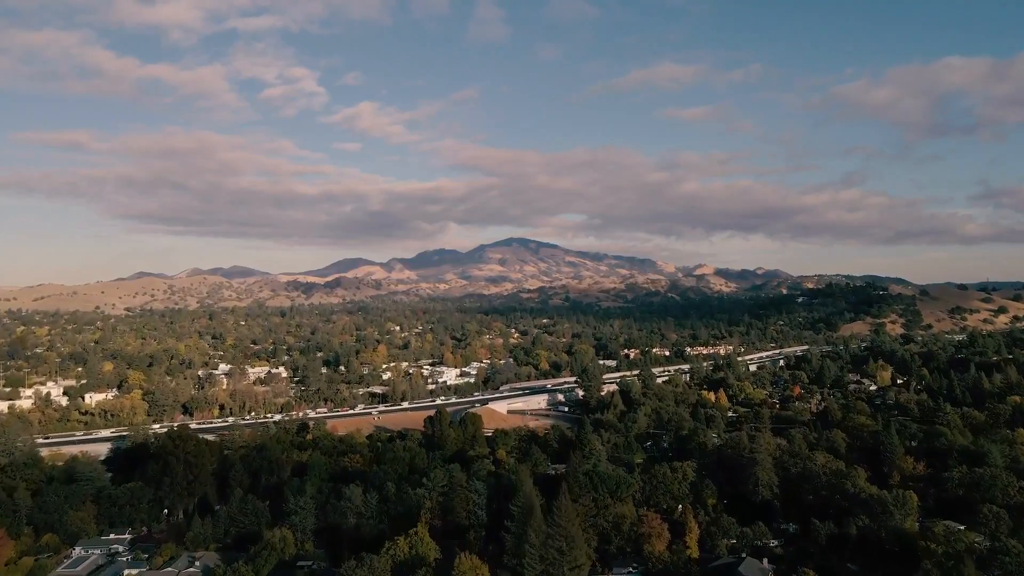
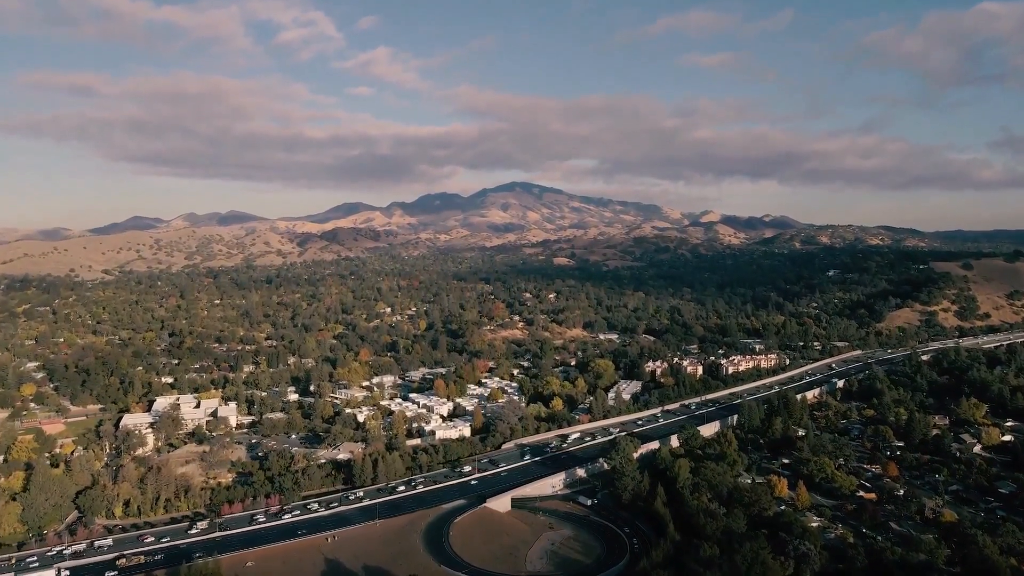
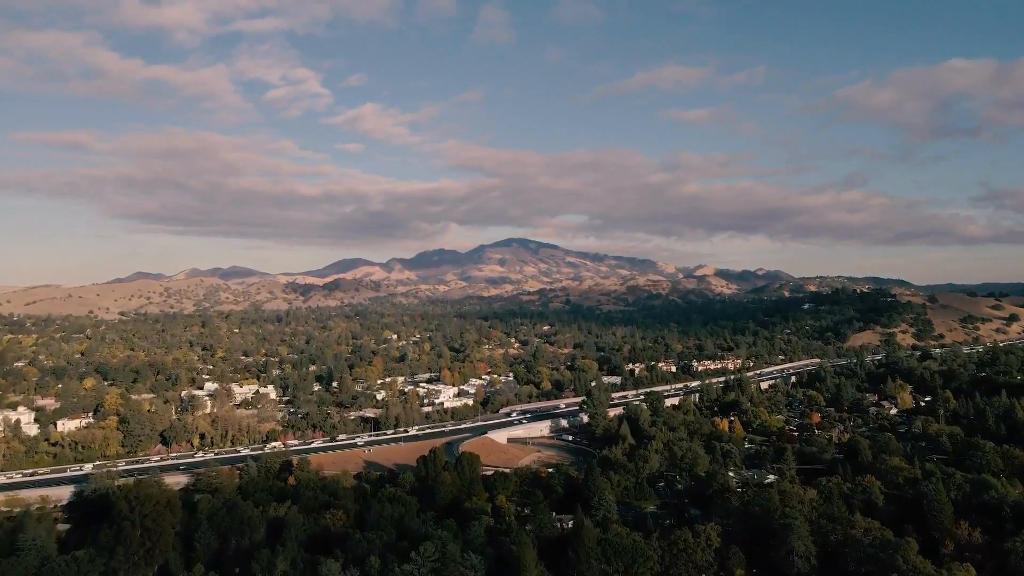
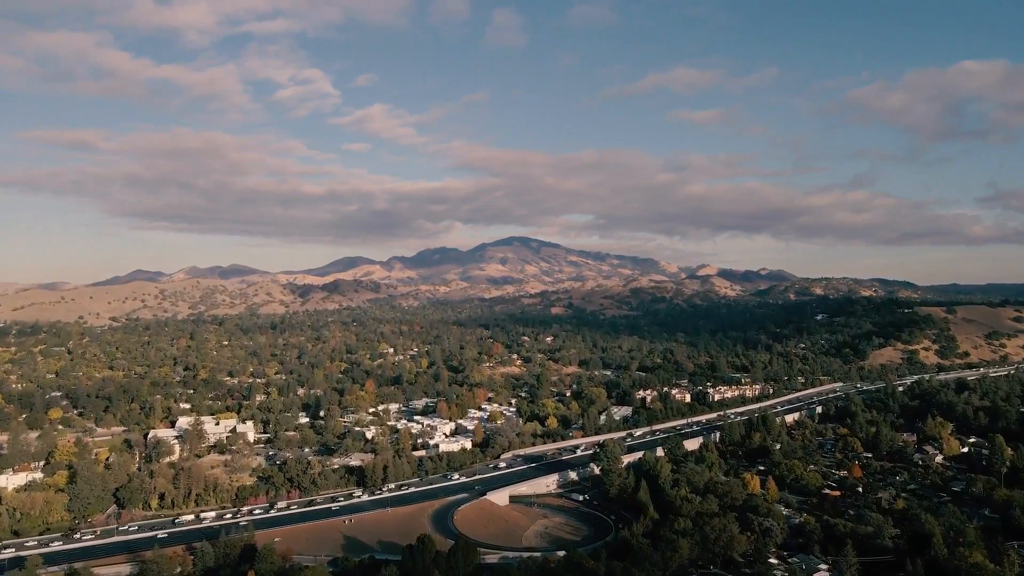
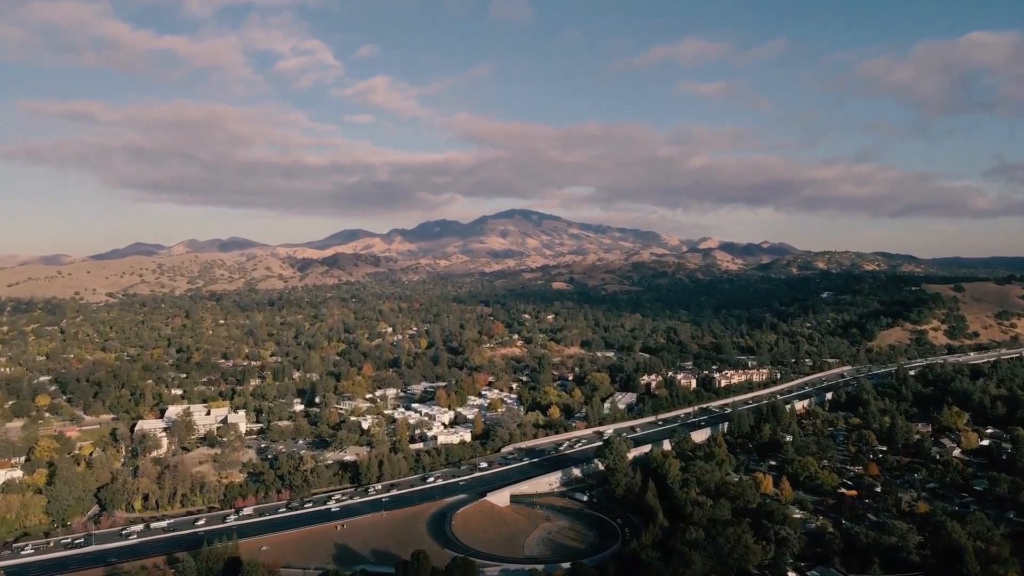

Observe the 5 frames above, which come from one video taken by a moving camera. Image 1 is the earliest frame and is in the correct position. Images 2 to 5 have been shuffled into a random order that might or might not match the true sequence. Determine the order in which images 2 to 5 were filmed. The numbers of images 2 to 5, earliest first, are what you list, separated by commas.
3, 4, 5, 2
